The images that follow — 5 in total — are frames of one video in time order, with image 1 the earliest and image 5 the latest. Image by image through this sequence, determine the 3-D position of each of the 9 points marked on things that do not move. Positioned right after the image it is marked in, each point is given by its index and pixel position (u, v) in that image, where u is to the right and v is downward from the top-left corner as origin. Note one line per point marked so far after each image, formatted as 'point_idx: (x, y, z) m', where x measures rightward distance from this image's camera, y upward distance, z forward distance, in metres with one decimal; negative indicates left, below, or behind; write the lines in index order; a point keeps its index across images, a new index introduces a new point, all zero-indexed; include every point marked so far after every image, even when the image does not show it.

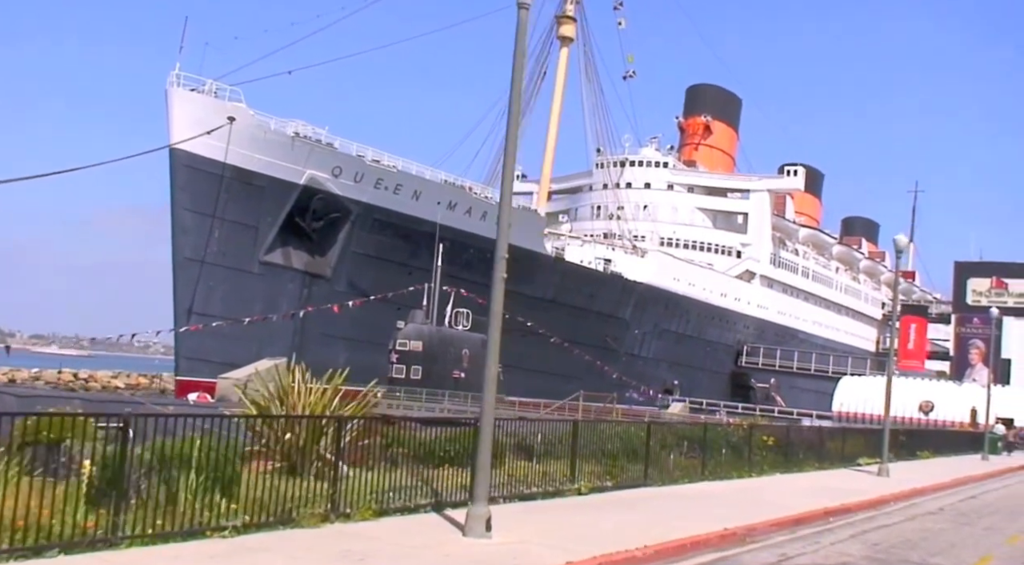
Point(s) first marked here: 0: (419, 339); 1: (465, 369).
0: (-1.8, -1.1, +17.8) m
1: (-0.9, -1.8, +18.5) m
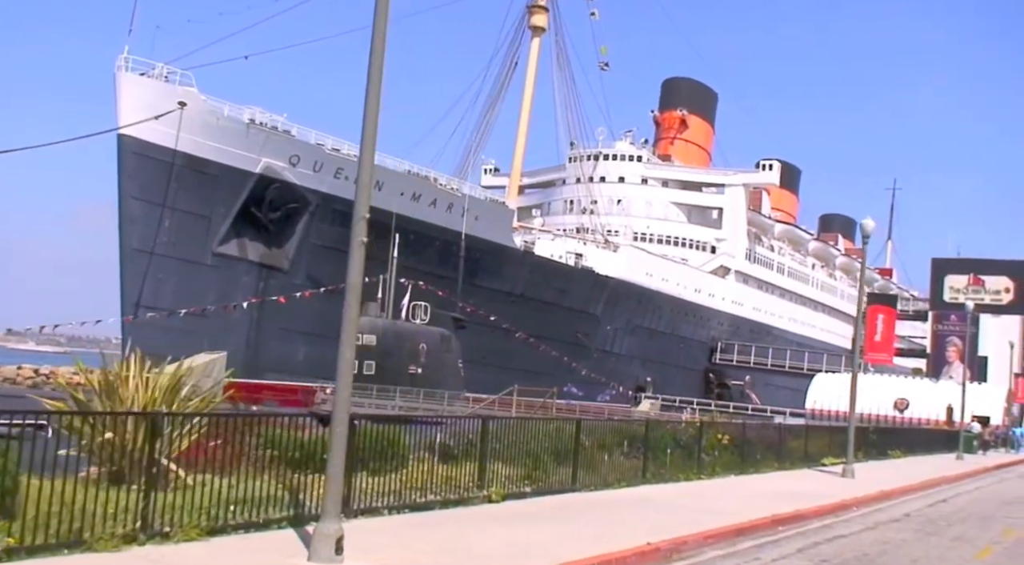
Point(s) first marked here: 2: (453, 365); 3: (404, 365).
0: (-2.6, -0.9, +17.0) m
1: (-1.7, -1.6, +17.7) m
2: (-1.1, -1.7, +18.7) m
3: (-2.0, -1.6, +17.4) m
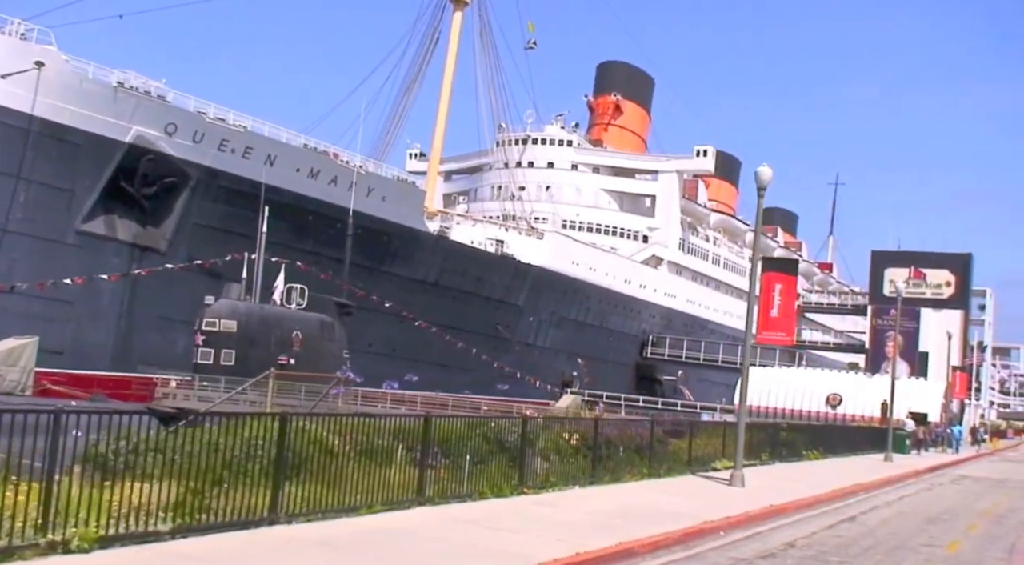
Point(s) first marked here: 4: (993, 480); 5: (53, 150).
0: (-4.5, -0.6, +14.8) m
1: (-3.7, -1.2, +15.6) m
2: (-3.2, -1.3, +16.6) m
3: (-4.0, -1.2, +15.2) m
4: (+9.8, -4.1, +18.6) m
5: (-9.9, +2.8, +19.6) m
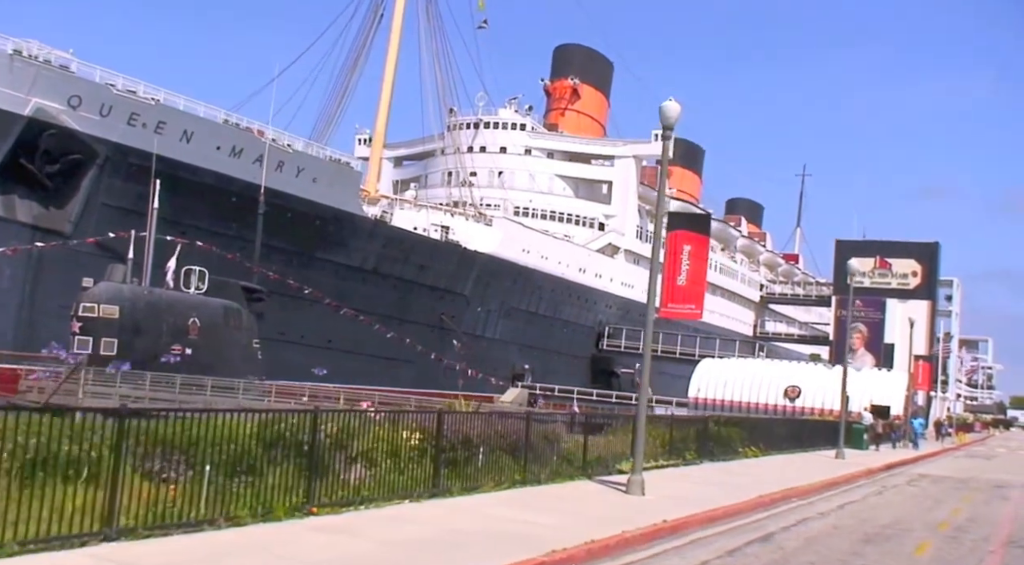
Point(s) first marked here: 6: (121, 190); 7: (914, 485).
0: (-5.8, -0.3, +13.2) m
1: (-5.0, -1.0, +14.0) m
2: (-4.4, -1.0, +15.0) m
3: (-5.2, -0.9, +13.7) m
4: (+8.5, -3.8, +17.5) m
5: (-11.2, +3.1, +17.8) m
6: (-8.5, +2.0, +19.8) m
7: (+6.8, -3.3, +15.1) m
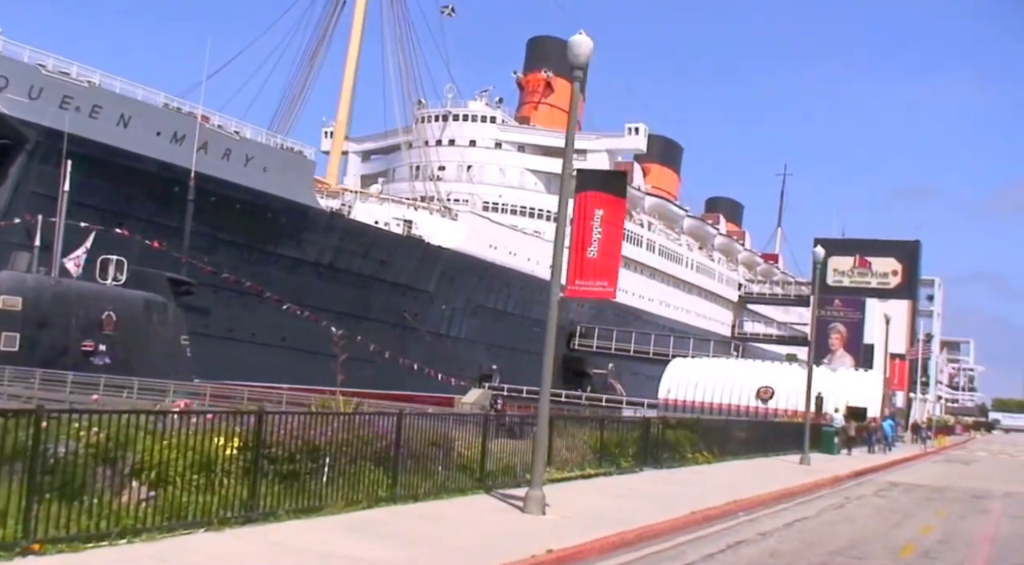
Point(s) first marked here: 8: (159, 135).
0: (-6.5, -0.1, +12.0) m
1: (-5.8, -0.8, +12.9) m
2: (-5.3, -0.9, +13.9) m
3: (-6.0, -0.8, +12.5) m
4: (+7.7, -3.6, +16.5) m
5: (-12.1, +3.3, +16.6) m
6: (-9.4, +2.1, +18.6) m
7: (+6.0, -3.2, +14.2) m
8: (-7.6, +3.2, +19.7) m
